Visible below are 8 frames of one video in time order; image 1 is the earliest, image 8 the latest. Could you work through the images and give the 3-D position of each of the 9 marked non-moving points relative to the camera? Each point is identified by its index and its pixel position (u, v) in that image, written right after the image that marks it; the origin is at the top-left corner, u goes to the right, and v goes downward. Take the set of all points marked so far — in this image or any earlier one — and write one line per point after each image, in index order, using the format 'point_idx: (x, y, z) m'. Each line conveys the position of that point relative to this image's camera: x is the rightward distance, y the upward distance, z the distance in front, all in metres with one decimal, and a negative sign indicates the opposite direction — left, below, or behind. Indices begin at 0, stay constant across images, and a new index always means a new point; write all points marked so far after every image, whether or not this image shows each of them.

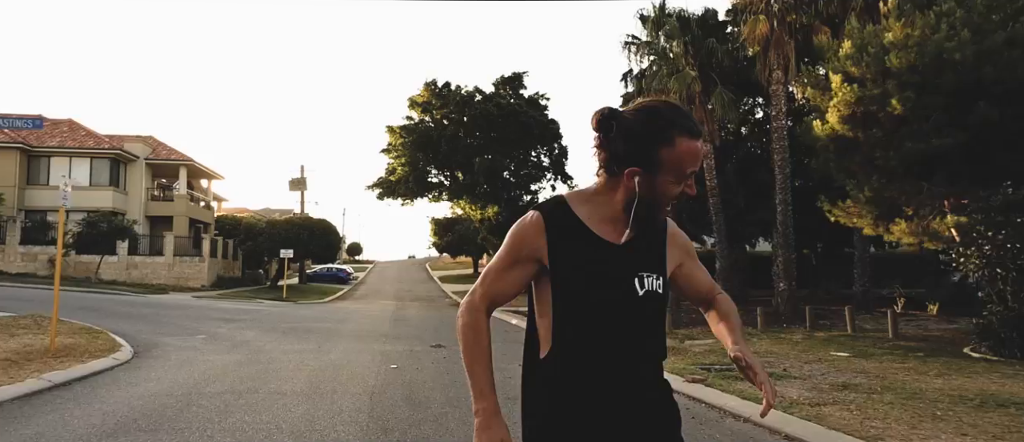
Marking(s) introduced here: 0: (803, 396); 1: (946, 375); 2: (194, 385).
0: (+3.4, -2.1, +7.8) m
1: (+6.1, -2.1, +9.2) m
2: (-4.4, -2.3, +9.1) m
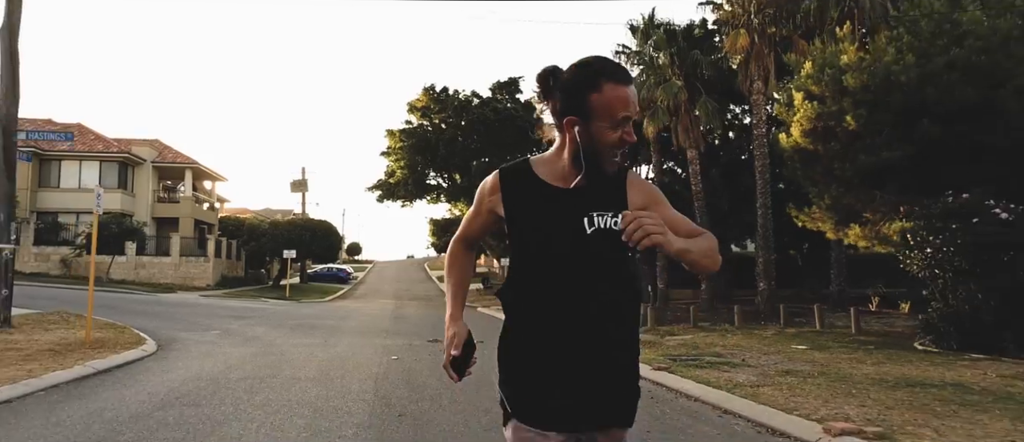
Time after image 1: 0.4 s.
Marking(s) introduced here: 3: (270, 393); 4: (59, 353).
0: (+3.2, -2.2, +9.0) m
1: (+5.8, -2.2, +10.4) m
2: (-4.6, -2.4, +10.3) m
3: (-3.1, -2.2, +8.3) m
4: (-7.6, -2.2, +11.1) m
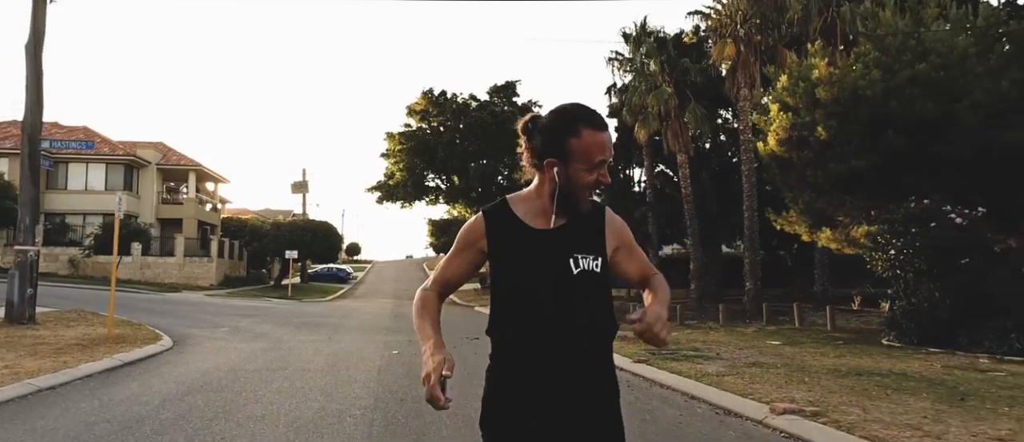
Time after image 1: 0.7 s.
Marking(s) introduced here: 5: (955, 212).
0: (+3.1, -2.2, +10.0) m
1: (+5.7, -2.3, +11.4) m
2: (-4.7, -2.4, +11.2) m
3: (-3.2, -2.3, +9.2) m
4: (-7.7, -2.3, +12.0) m
5: (+8.8, +0.2, +13.2) m
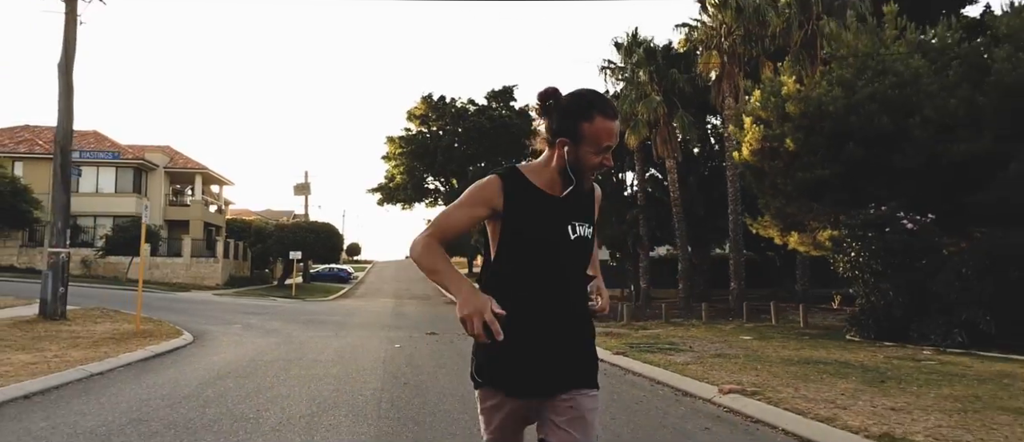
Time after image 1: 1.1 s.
0: (+2.9, -2.4, +11.2) m
1: (+5.5, -2.4, +12.6) m
2: (-4.9, -2.6, +12.5) m
3: (-3.4, -2.4, +10.5) m
4: (-7.9, -2.4, +13.2) m
5: (+8.6, +0.1, +14.5) m
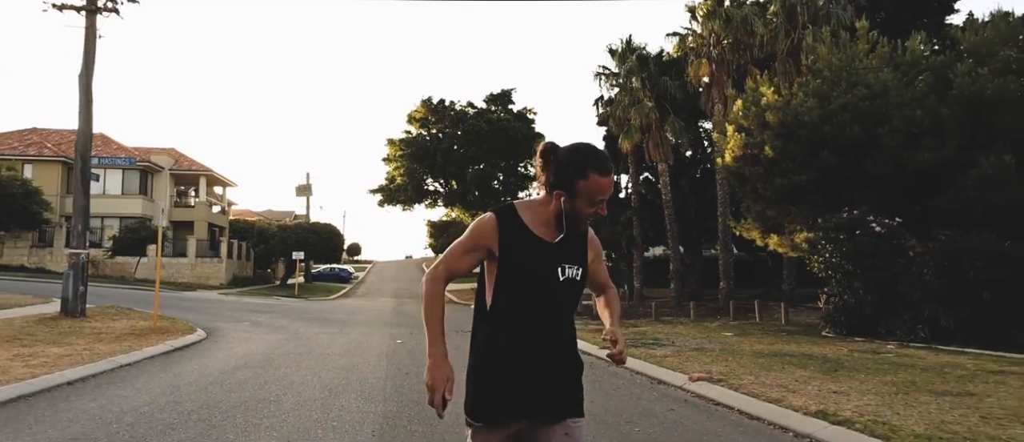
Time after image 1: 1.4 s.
0: (+2.8, -2.4, +12.2) m
1: (+5.4, -2.5, +13.6) m
2: (-5.0, -2.6, +13.4) m
3: (-3.5, -2.4, +11.4) m
4: (-8.0, -2.5, +14.2) m
5: (+8.5, 0.0, +15.5) m
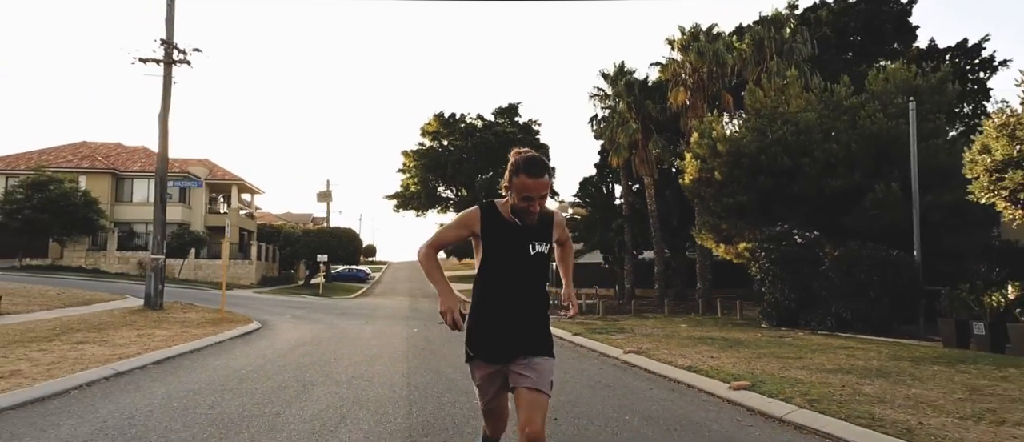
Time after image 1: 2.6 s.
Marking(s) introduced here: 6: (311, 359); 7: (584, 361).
0: (+2.6, -2.8, +15.9) m
1: (+5.2, -2.9, +17.2) m
2: (-5.2, -3.0, +17.3) m
3: (-3.7, -2.8, +15.3) m
4: (-8.2, -2.8, +18.1) m
5: (+8.3, -0.4, +19.1) m
6: (-3.6, -2.5, +11.7) m
7: (+1.3, -2.5, +11.8) m
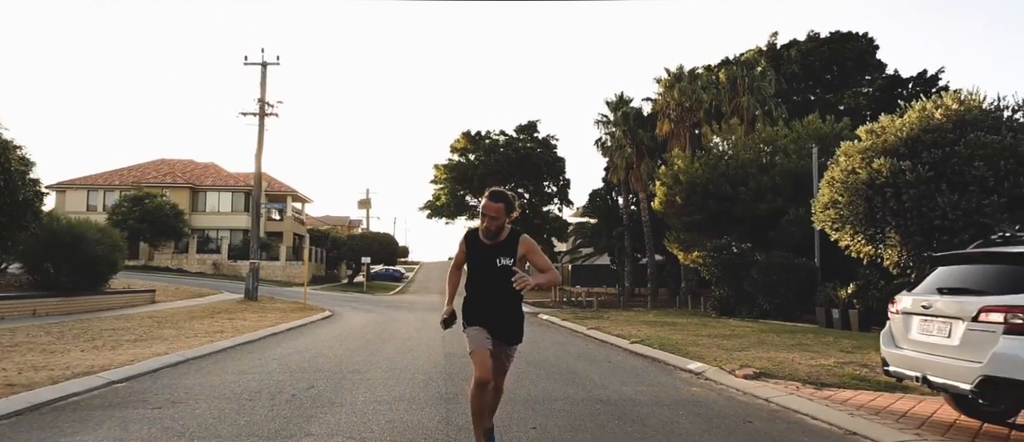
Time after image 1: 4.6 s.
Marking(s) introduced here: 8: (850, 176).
0: (+2.7, -3.3, +22.0) m
1: (+5.4, -3.4, +23.3) m
2: (-5.0, -3.5, +23.8) m
3: (-3.6, -3.3, +21.7) m
4: (-8.0, -3.4, +24.7) m
5: (+8.6, -0.9, +25.0) m
6: (-3.6, -3.0, +18.2) m
7: (+1.2, -3.0, +18.0) m
8: (+7.5, +1.0, +14.6) m
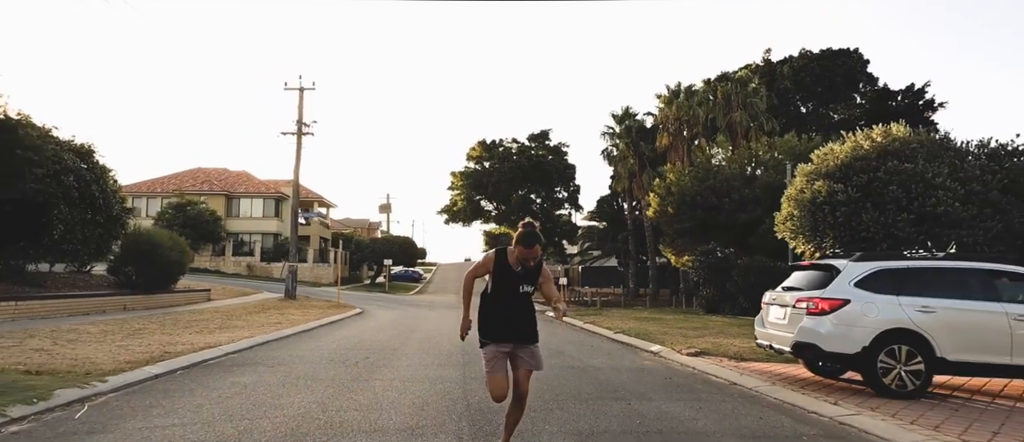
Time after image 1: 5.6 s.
0: (+3.0, -3.6, +25.2) m
1: (+5.7, -3.7, +26.3) m
2: (-4.7, -3.9, +27.1) m
3: (-3.3, -3.7, +25.0) m
4: (-7.6, -3.7, +28.1) m
5: (+9.0, -1.2, +28.0) m
6: (-3.4, -3.3, +21.5) m
7: (+1.5, -3.4, +21.1) m
8: (+7.7, +0.7, +17.7) m
